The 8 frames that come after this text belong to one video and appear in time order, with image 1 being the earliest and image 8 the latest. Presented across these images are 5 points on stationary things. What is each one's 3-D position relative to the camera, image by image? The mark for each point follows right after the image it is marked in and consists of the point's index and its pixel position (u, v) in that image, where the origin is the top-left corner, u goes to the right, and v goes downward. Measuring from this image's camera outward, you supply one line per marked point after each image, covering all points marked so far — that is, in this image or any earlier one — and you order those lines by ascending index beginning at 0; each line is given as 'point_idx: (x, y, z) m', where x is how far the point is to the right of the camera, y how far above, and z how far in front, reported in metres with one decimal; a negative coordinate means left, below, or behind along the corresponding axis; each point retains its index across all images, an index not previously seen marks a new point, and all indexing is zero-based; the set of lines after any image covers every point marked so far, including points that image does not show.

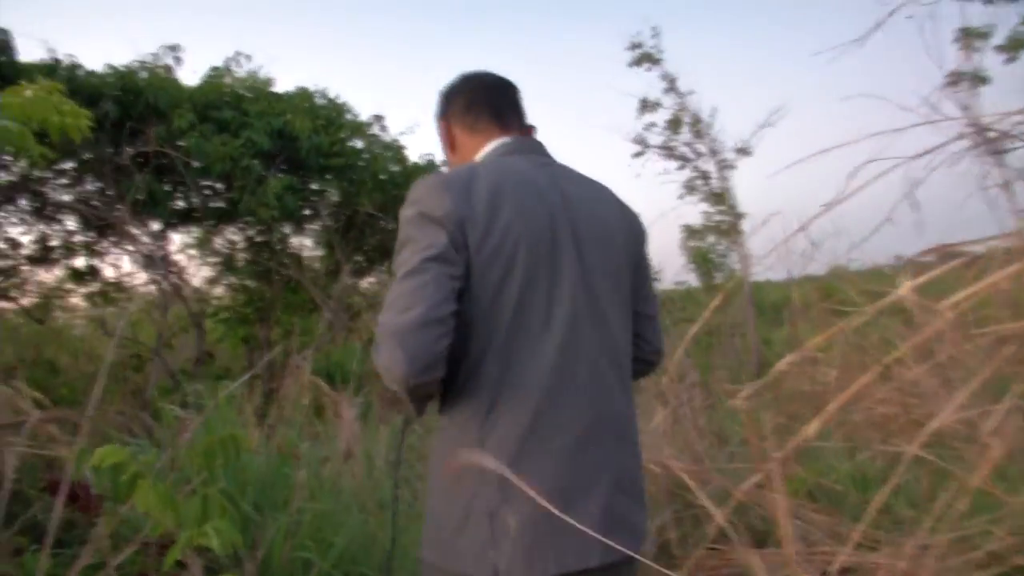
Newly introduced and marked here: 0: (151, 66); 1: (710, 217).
0: (-2.4, +1.5, +5.7) m
1: (+2.4, +0.9, +10.6) m
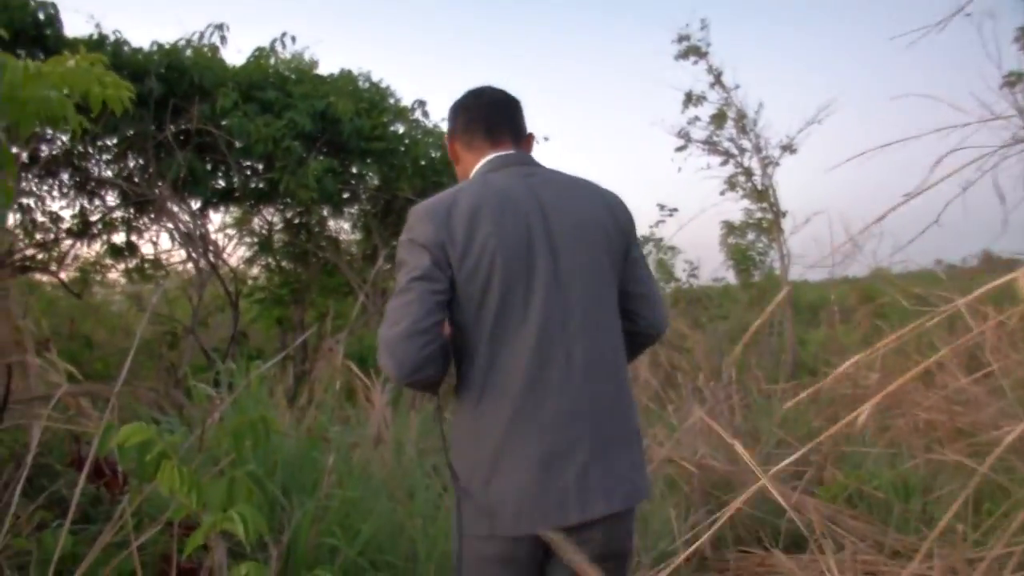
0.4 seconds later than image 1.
0: (-2.1, +1.6, +5.7) m
1: (+2.9, +0.9, +10.4) m
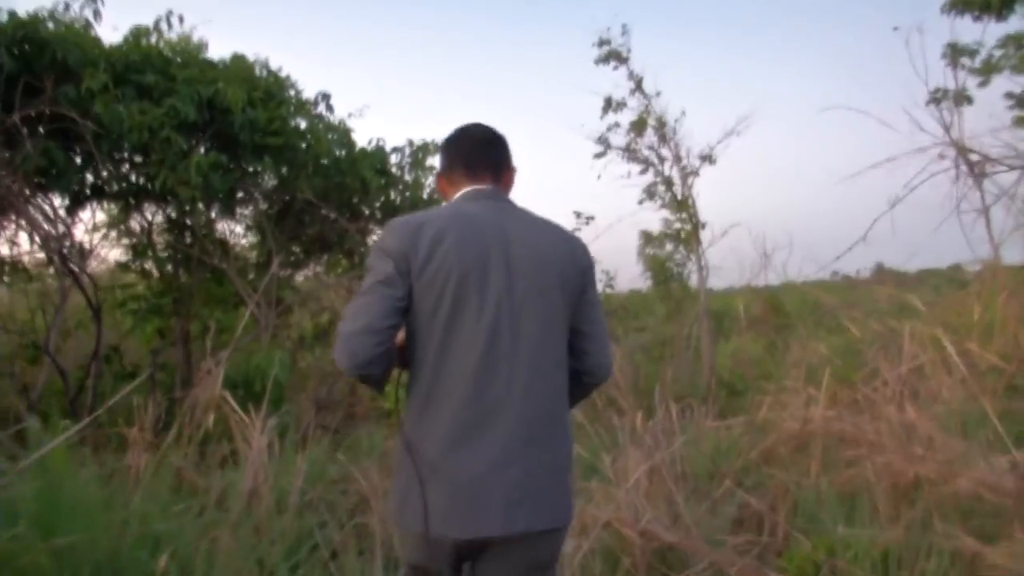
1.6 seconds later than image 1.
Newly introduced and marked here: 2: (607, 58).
0: (-2.6, +1.6, +5.0) m
1: (+1.9, +0.8, +10.2) m
2: (+1.0, +2.5, +9.4) m
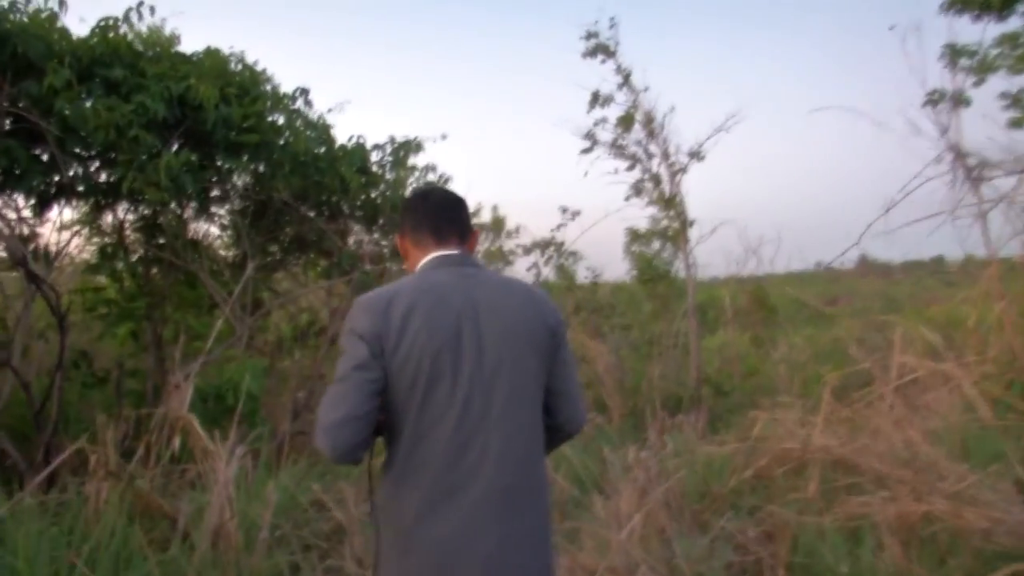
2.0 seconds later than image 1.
0: (-2.7, +1.6, +4.8) m
1: (+1.7, +0.8, +10.0) m
2: (+0.9, +2.5, +9.2) m
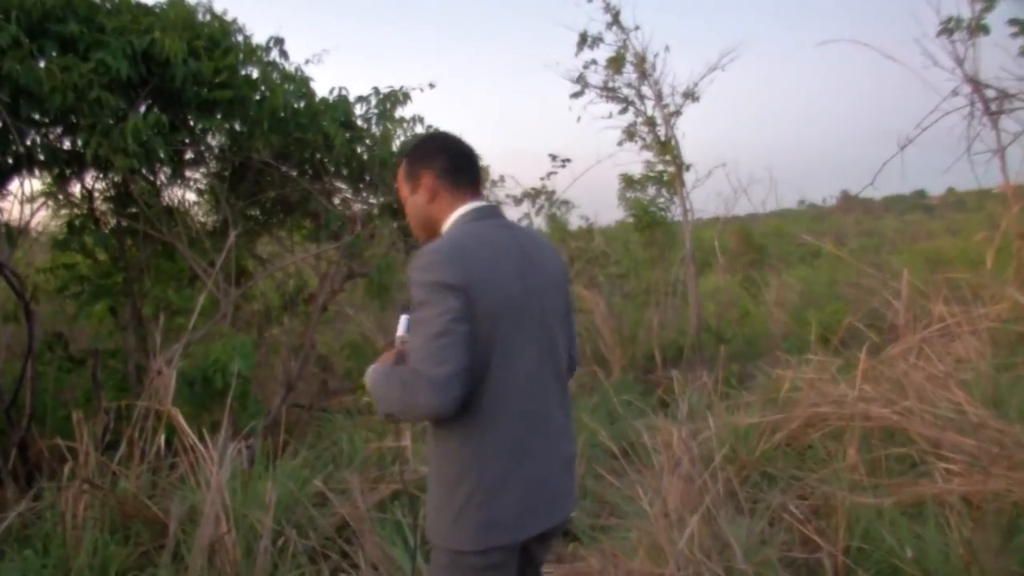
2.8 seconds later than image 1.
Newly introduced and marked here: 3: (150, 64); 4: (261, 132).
0: (-2.7, +1.7, +4.3) m
1: (+1.6, +1.4, +9.7) m
2: (+0.7, +3.0, +8.7) m
3: (-2.0, +1.2, +4.7) m
4: (-1.5, +0.9, +5.1) m
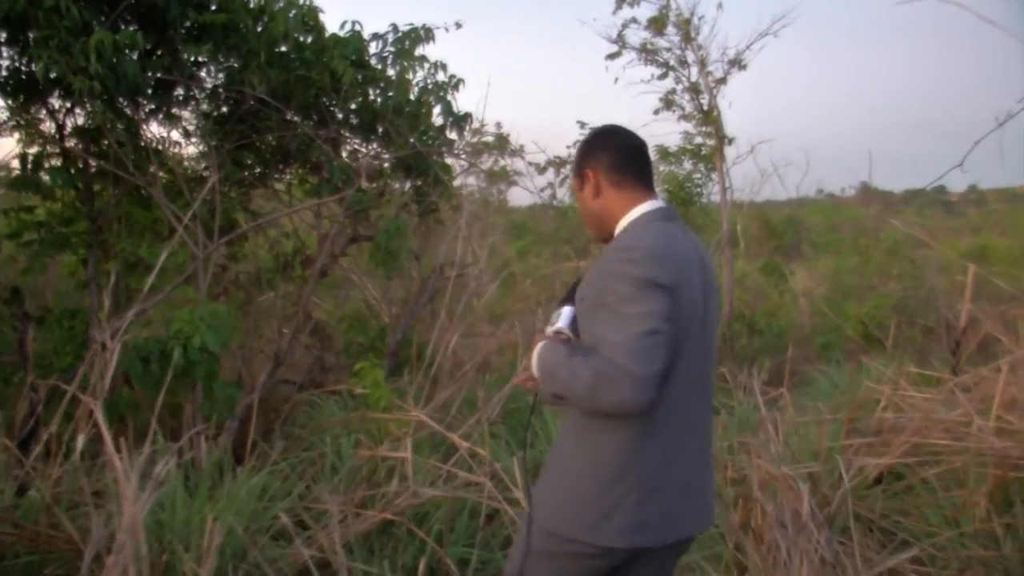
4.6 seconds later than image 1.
0: (-2.5, +1.9, +3.6) m
1: (+1.9, +1.5, +8.9) m
2: (+1.1, +3.2, +7.9) m
3: (-1.8, +1.5, +4.0) m
4: (-1.3, +1.1, +4.4) m
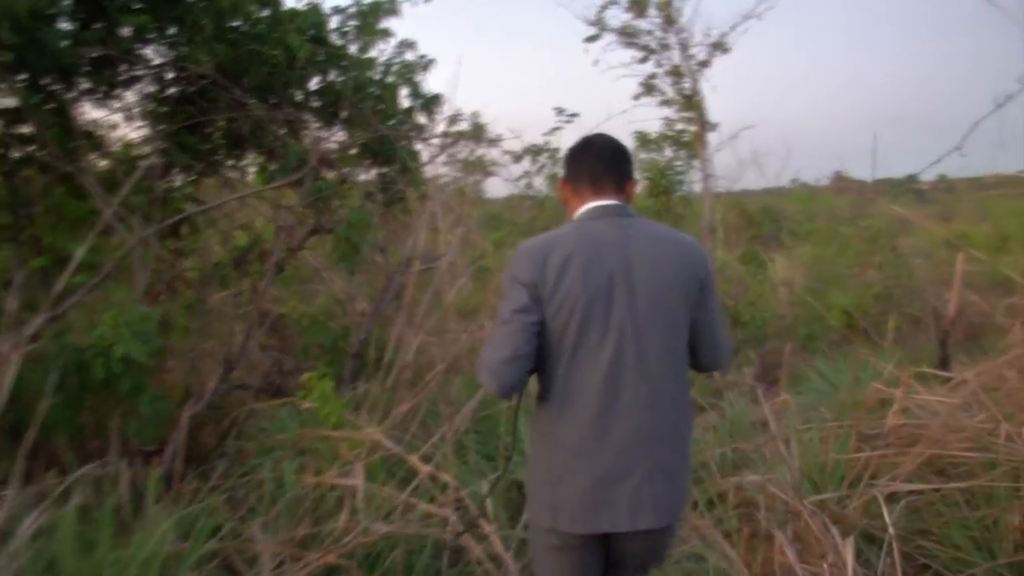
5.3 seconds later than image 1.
0: (-2.6, +1.9, +3.1) m
1: (+1.6, +1.6, +8.6) m
2: (+0.8, +3.3, +7.5) m
3: (-1.9, +1.5, +3.6) m
4: (-1.4, +1.2, +4.0) m
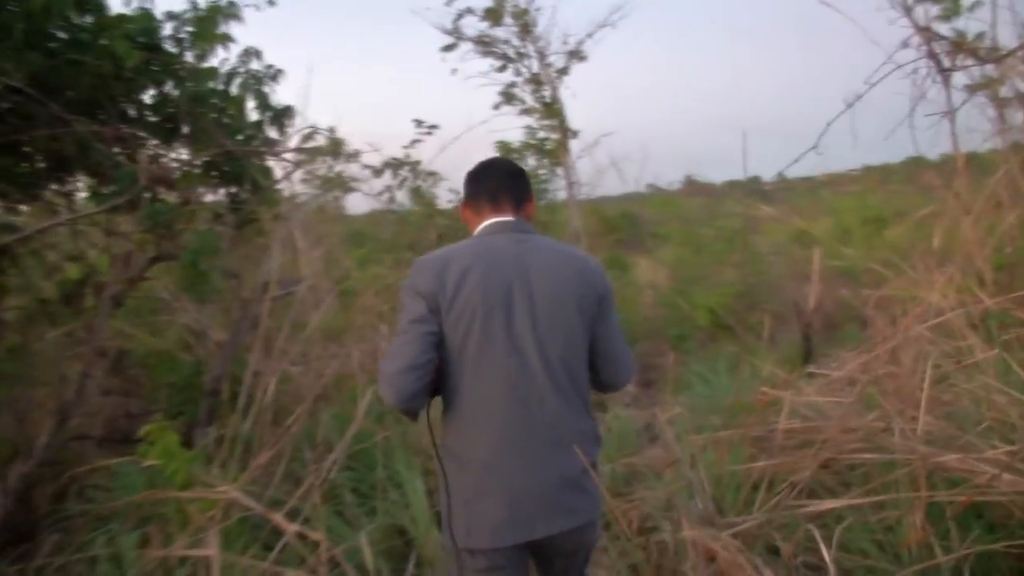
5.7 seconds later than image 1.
0: (-3.1, +1.7, +2.5) m
1: (+0.2, +1.5, +8.5) m
2: (-0.5, +3.2, +7.4) m
3: (-2.5, +1.3, +3.0) m
4: (-2.0, +1.0, +3.5) m
